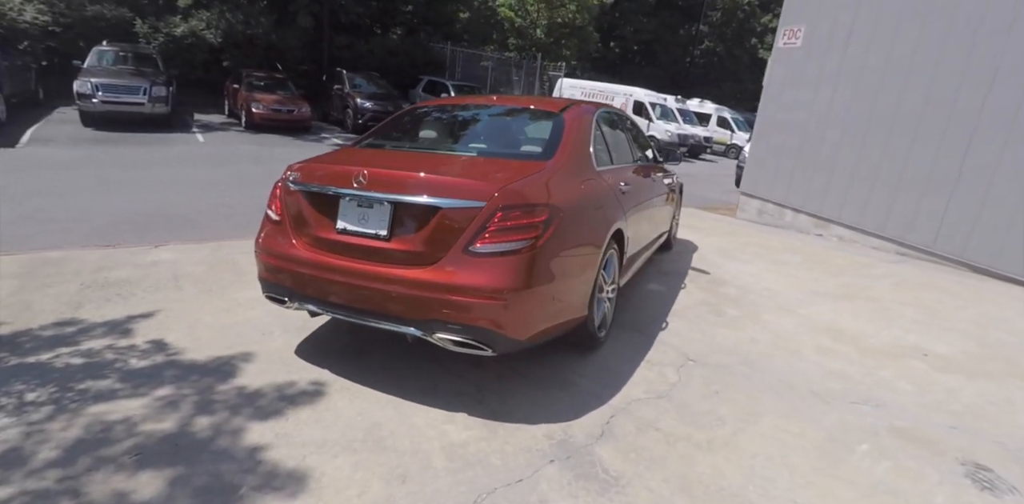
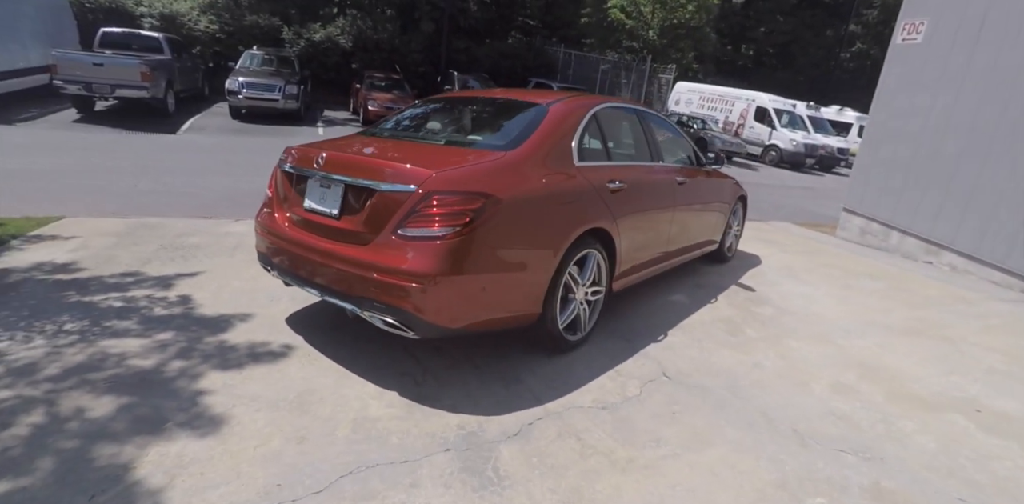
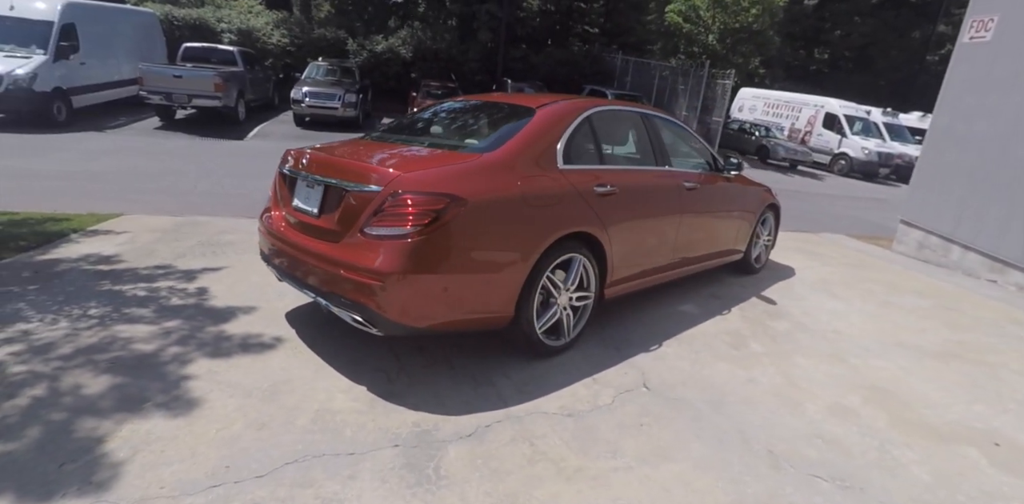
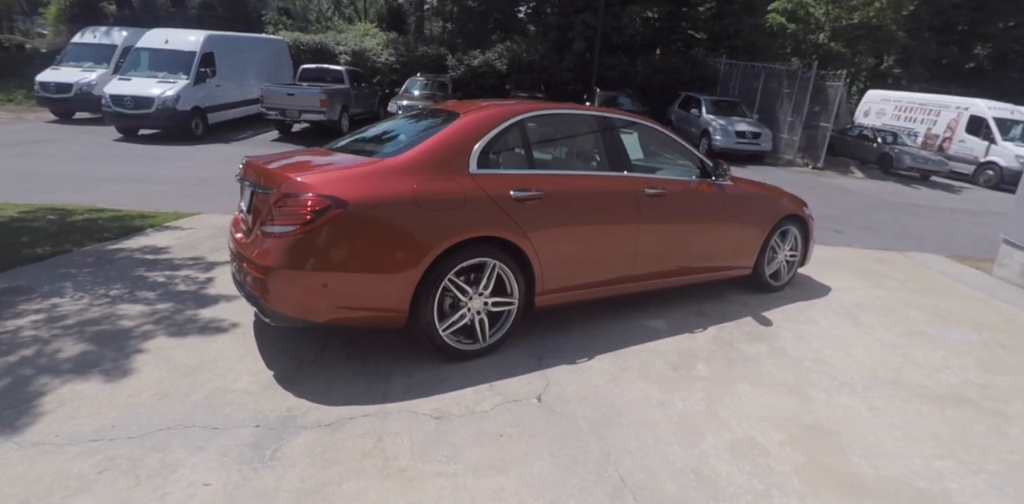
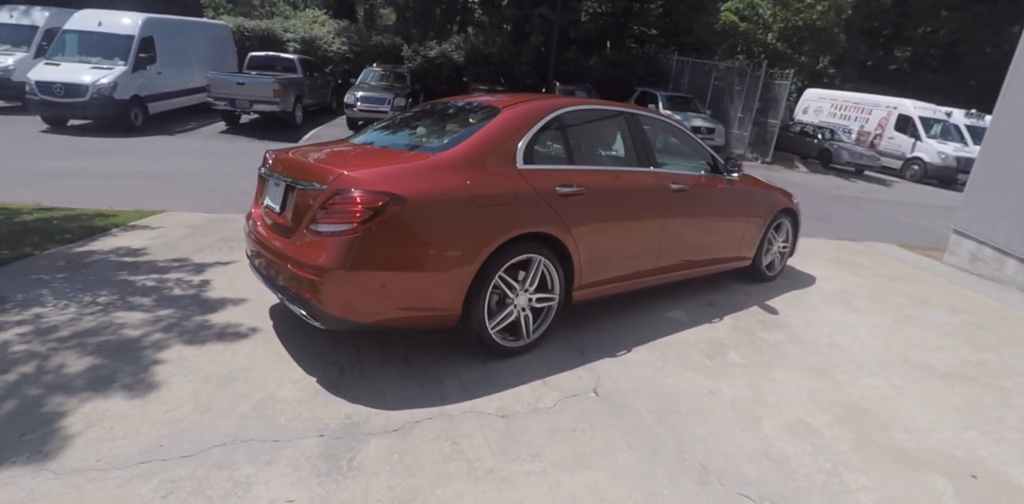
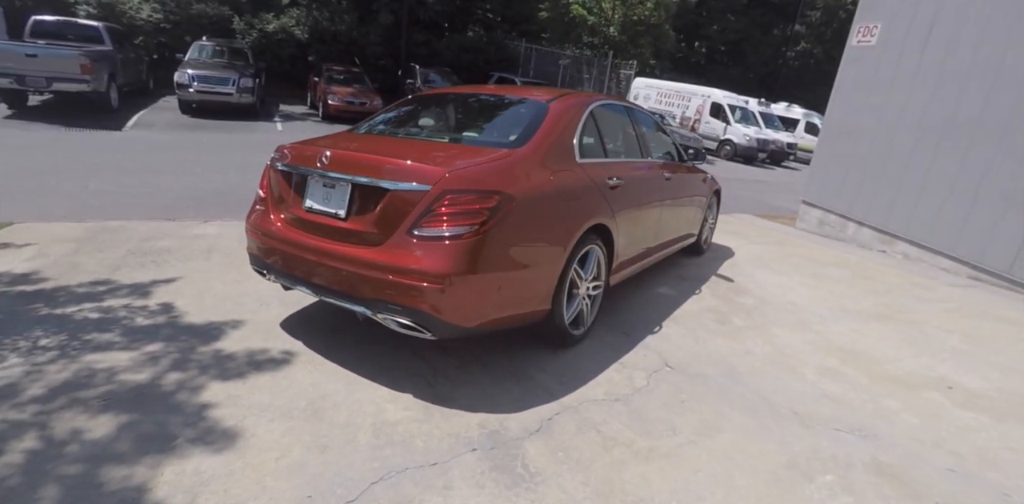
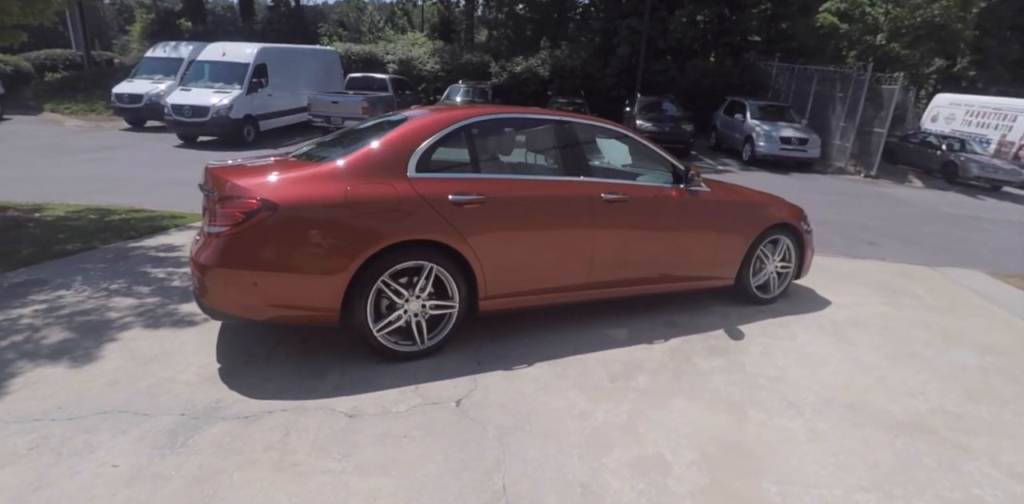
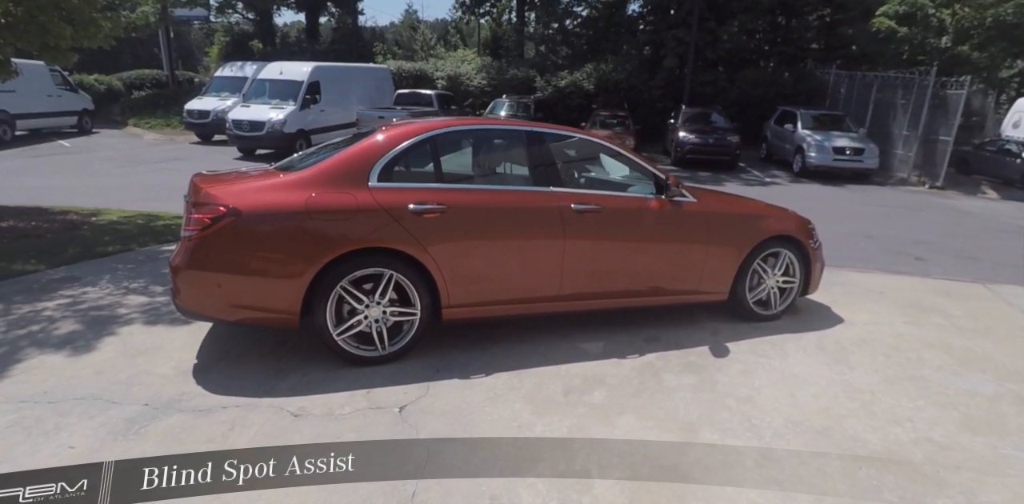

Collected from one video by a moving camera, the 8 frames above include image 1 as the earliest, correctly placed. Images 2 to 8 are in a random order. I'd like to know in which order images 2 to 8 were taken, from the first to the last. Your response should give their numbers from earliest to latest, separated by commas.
6, 2, 3, 5, 4, 7, 8
